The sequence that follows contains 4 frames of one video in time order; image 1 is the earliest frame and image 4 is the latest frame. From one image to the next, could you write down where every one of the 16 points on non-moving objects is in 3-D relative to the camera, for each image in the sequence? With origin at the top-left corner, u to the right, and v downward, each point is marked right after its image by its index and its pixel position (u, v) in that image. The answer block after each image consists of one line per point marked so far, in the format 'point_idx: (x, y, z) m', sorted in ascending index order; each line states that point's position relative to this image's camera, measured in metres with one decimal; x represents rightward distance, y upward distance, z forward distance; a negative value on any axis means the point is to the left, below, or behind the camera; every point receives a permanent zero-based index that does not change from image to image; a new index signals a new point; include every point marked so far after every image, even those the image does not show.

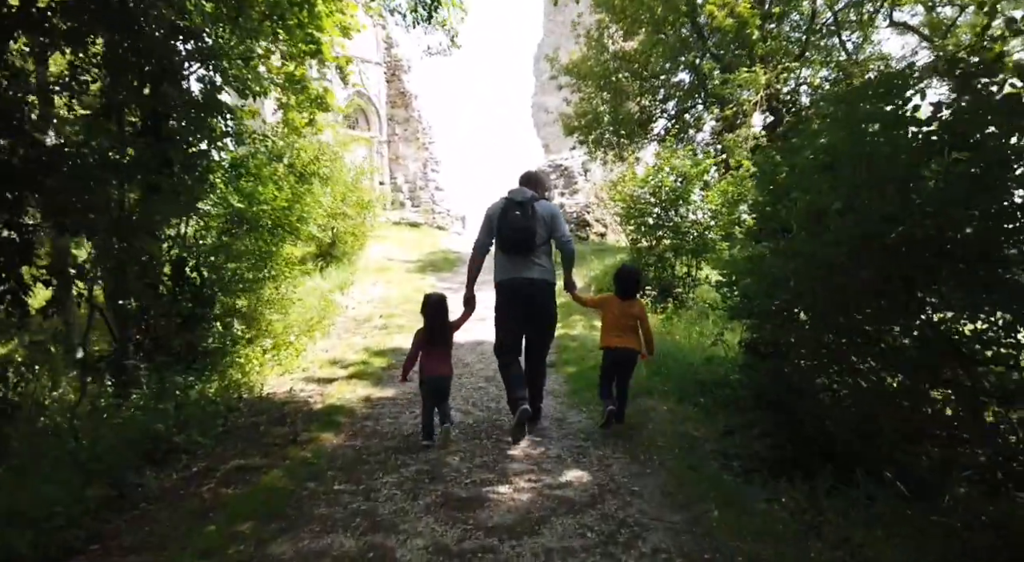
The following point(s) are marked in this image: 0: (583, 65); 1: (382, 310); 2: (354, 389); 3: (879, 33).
0: (+1.9, +5.7, +17.3) m
1: (-2.1, -0.5, +10.1) m
2: (-1.4, -0.9, +5.7) m
3: (+8.3, +5.6, +14.8) m
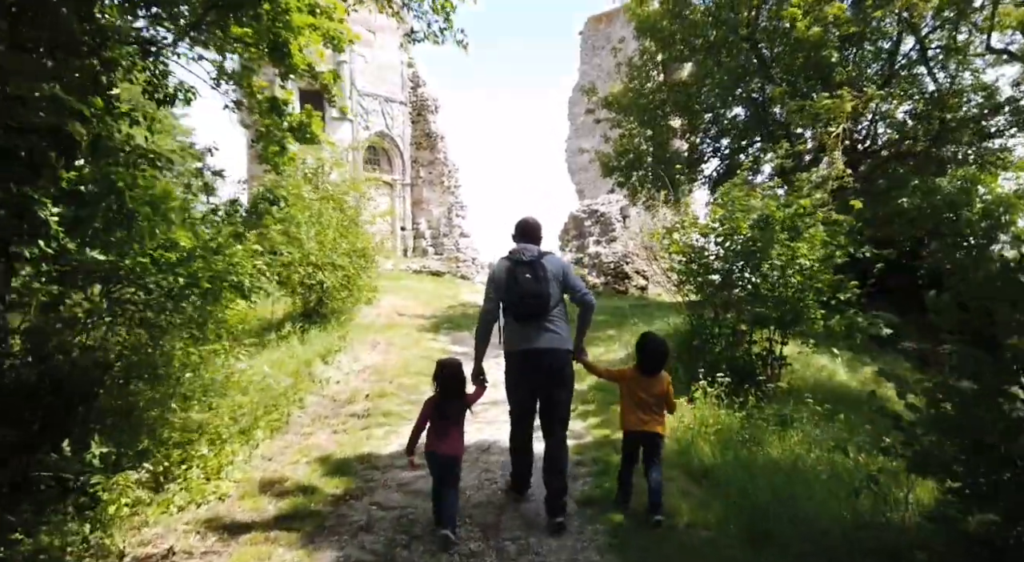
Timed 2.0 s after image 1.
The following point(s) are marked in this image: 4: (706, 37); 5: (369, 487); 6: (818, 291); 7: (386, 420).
0: (+2.6, +4.3, +15.5) m
1: (-1.8, -1.3, +8.1) m
2: (-1.3, -1.5, +3.6) m
3: (+8.9, +4.3, +12.6) m
4: (+4.0, +5.0, +13.6) m
5: (-1.0, -1.4, +4.6) m
6: (+3.0, -0.1, +6.4) m
7: (-1.3, -1.4, +6.6) m
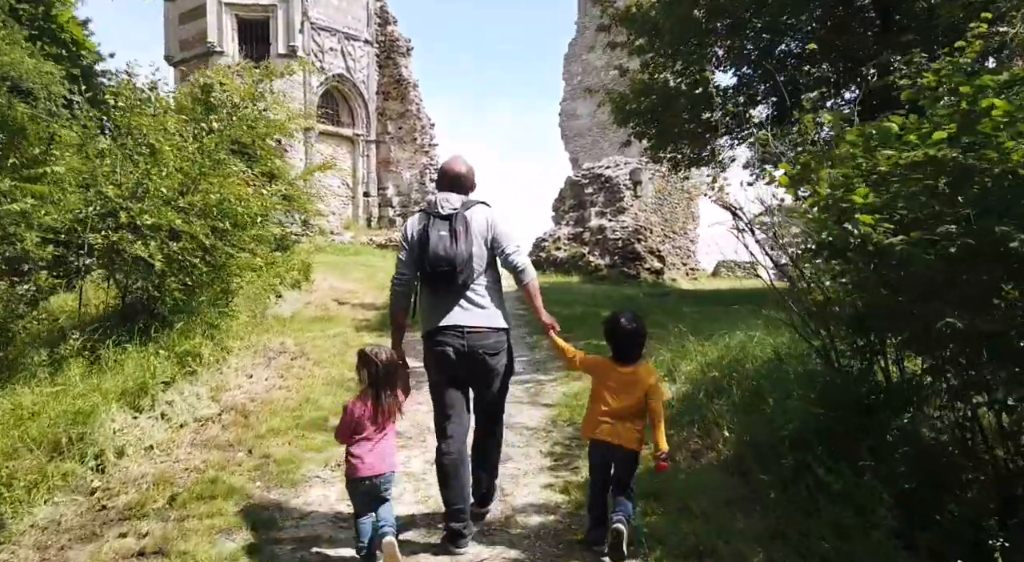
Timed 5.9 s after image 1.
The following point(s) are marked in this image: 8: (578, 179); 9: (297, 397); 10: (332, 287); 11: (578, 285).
0: (+2.3, +4.6, +11.4) m
1: (-2.0, -1.2, +4.2) m
2: (-1.4, -1.5, -0.4) m
3: (+8.7, +4.3, +8.7) m
4: (+3.8, +5.2, +9.6) m
5: (-1.2, -1.4, +0.7) m
6: (+2.8, -0.1, +2.6) m
7: (-1.5, -1.3, +2.7) m
8: (+1.7, +2.6, +16.9) m
9: (-1.8, -1.0, +5.7) m
10: (-3.3, -0.1, +12.1) m
11: (+1.4, -0.1, +13.6) m
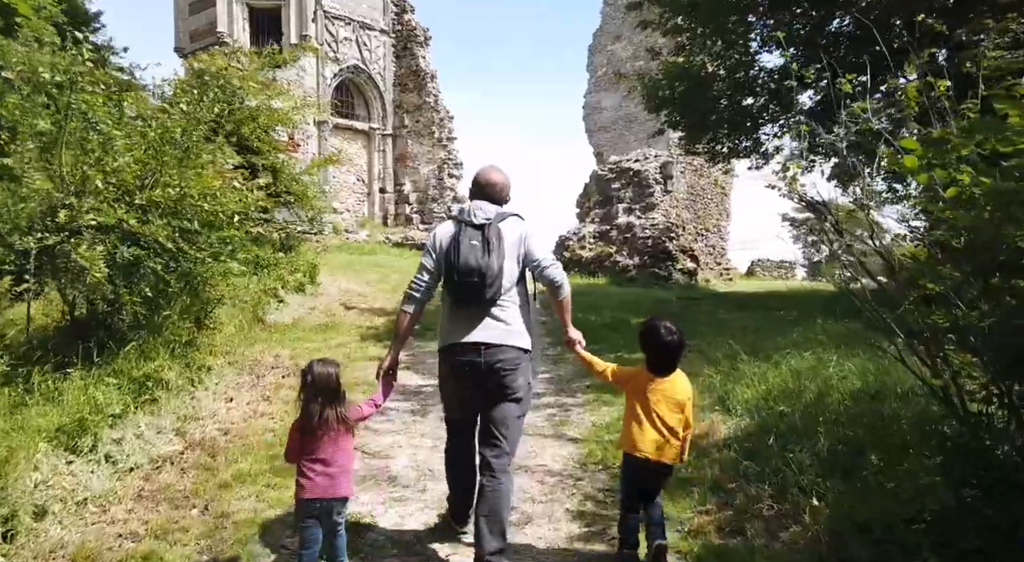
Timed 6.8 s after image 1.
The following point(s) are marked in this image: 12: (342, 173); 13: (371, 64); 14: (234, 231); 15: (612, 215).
0: (+2.7, +4.6, +10.4) m
1: (-1.9, -1.3, +3.3) m
2: (-1.5, -1.6, -1.2) m
3: (+8.9, +4.3, +7.5) m
4: (+4.0, +5.2, +8.5) m
5: (-1.2, -1.6, -0.2) m
6: (+2.8, -0.2, +1.5) m
7: (-1.4, -1.4, +1.8) m
8: (+2.2, +2.6, +15.9) m
9: (-1.7, -1.1, +4.8) m
10: (-2.9, -0.1, +11.2) m
11: (+1.8, -0.1, +12.6) m
12: (-4.9, +3.1, +19.0) m
13: (-4.1, +6.3, +19.2) m
14: (-2.4, +0.4, +5.7) m
15: (+2.3, +1.5, +15.1) m
